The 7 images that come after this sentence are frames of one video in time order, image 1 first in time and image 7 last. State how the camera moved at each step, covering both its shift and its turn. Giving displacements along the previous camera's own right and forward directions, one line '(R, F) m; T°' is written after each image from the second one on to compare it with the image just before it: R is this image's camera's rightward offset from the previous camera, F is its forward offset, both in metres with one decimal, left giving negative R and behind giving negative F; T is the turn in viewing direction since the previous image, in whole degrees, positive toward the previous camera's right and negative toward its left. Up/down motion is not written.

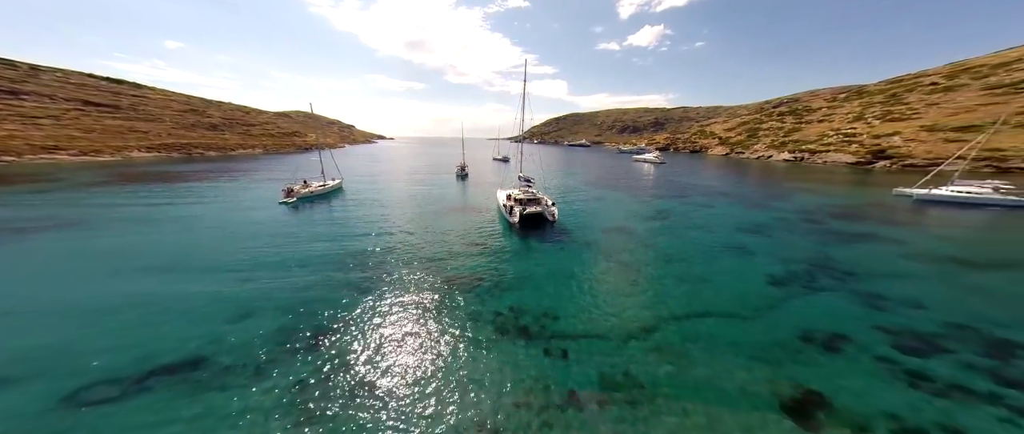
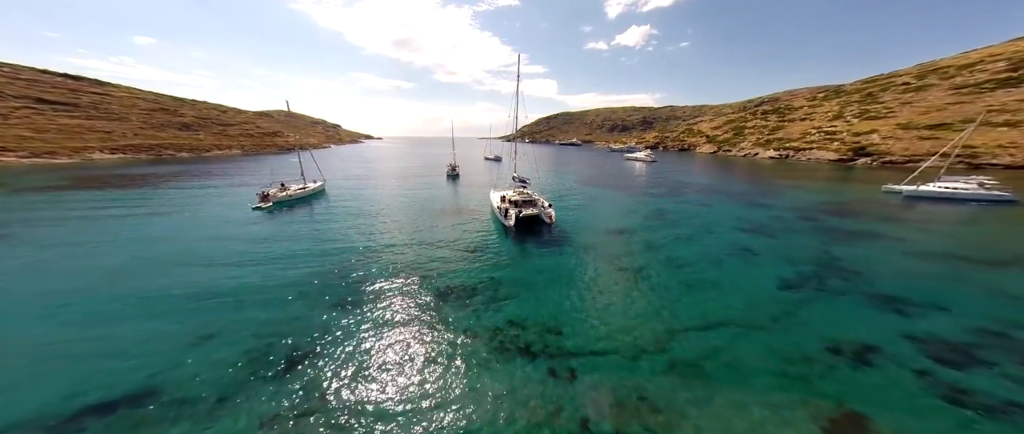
(-0.6, +2.2) m; +2°
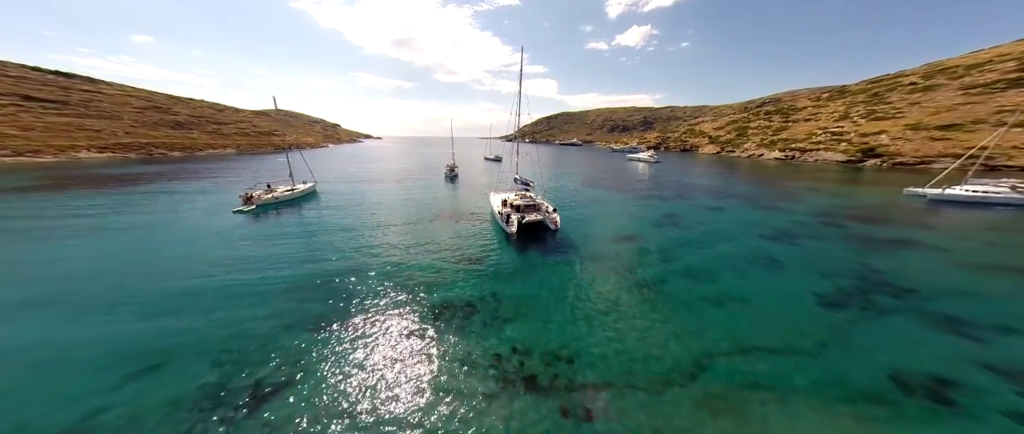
(-0.4, +3.0) m; 0°
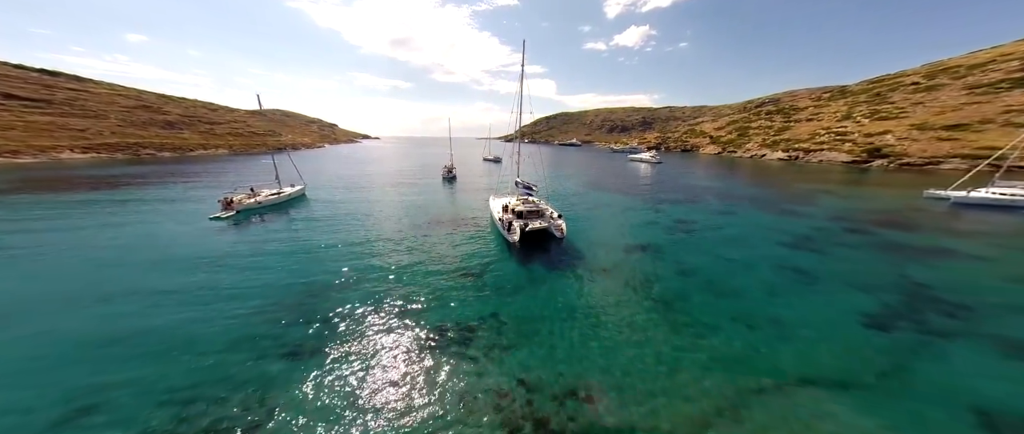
(-0.5, +2.9) m; 0°
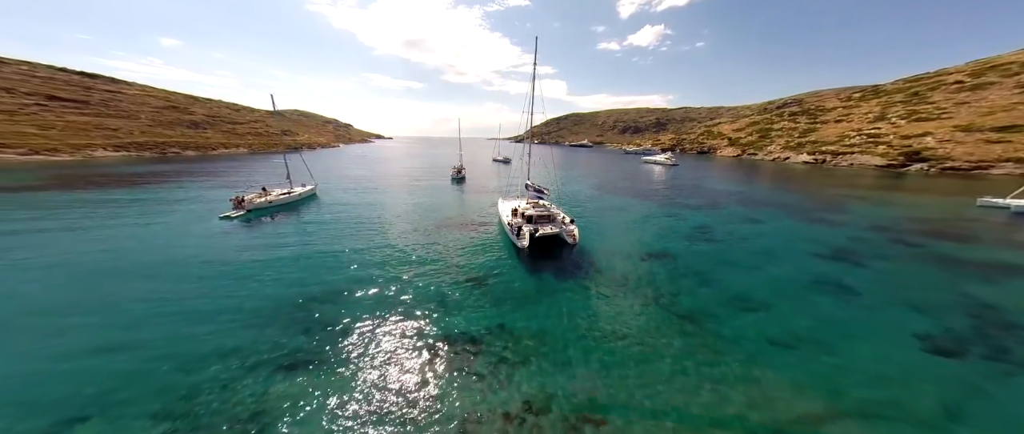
(+0.1, +1.4) m; -2°
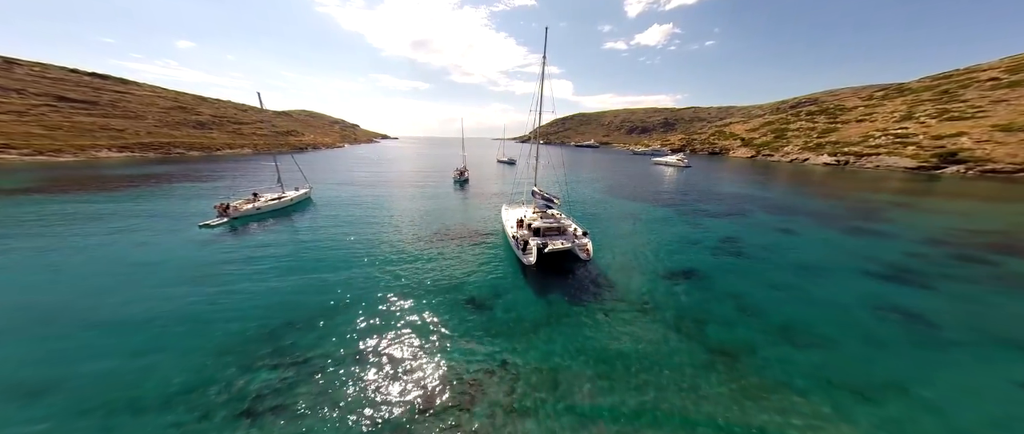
(0.0, +3.6) m; -1°
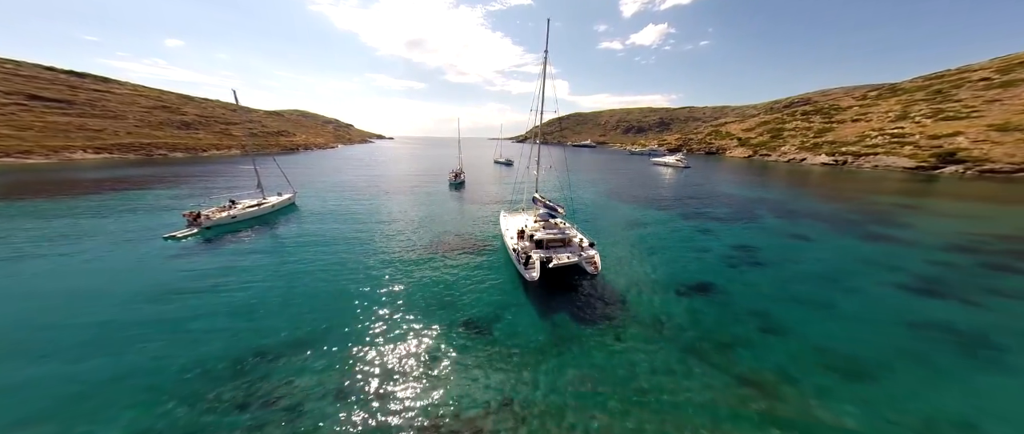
(-0.4, +2.7) m; +1°
